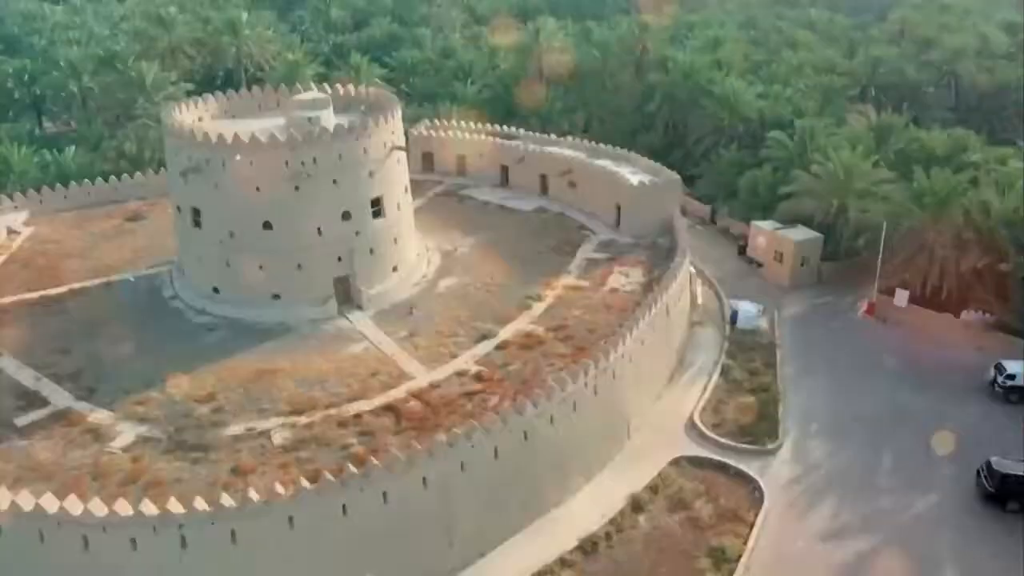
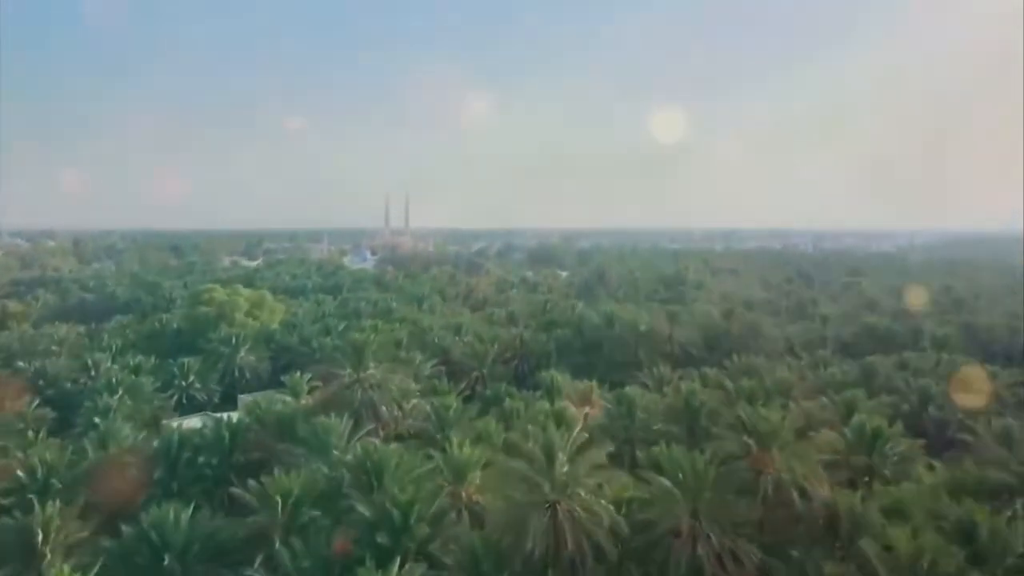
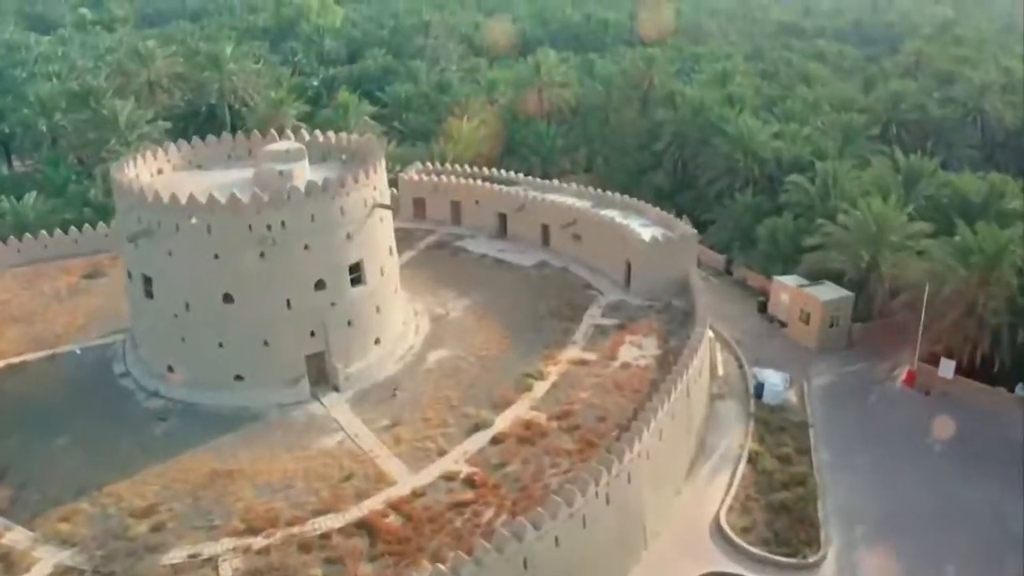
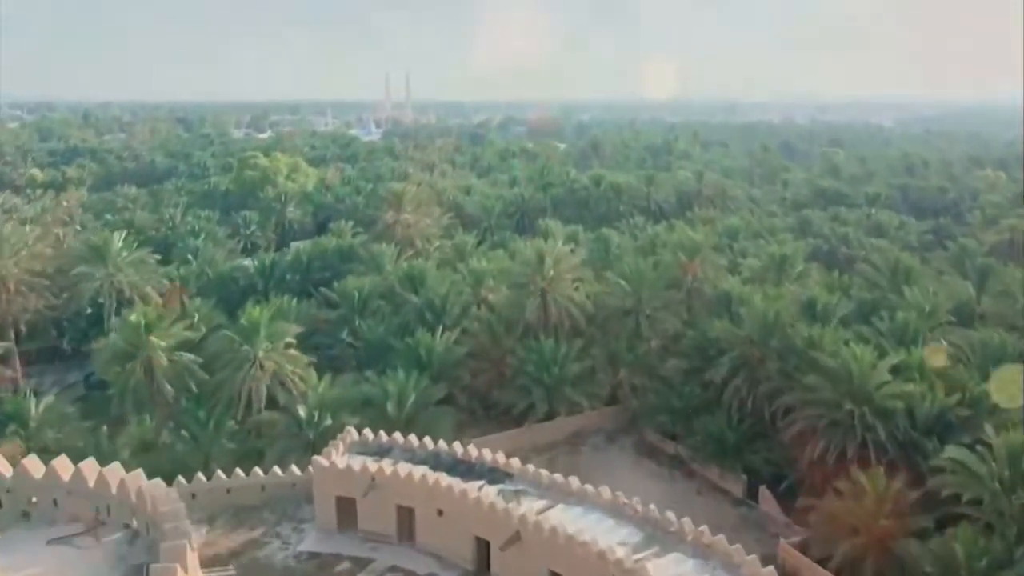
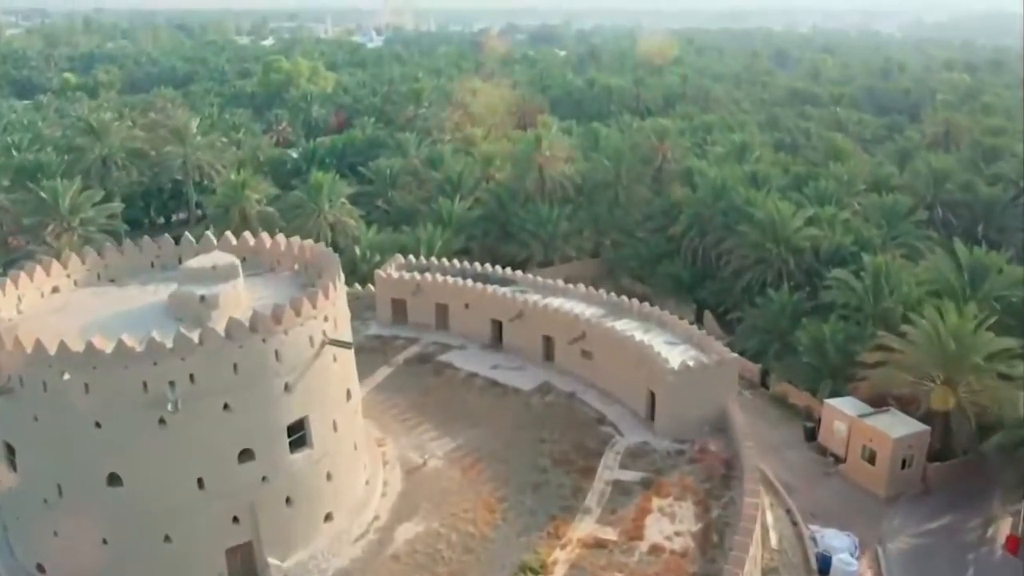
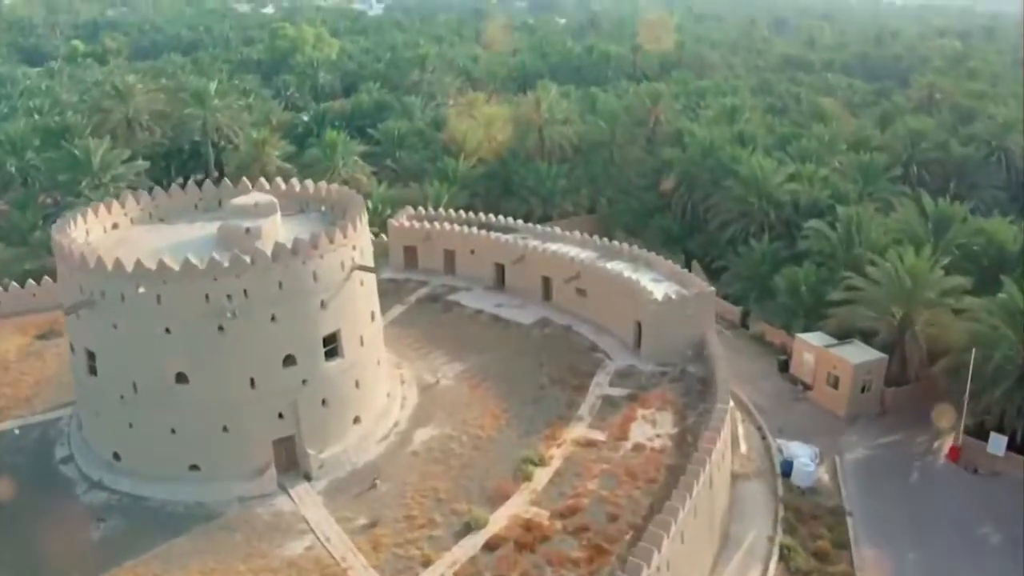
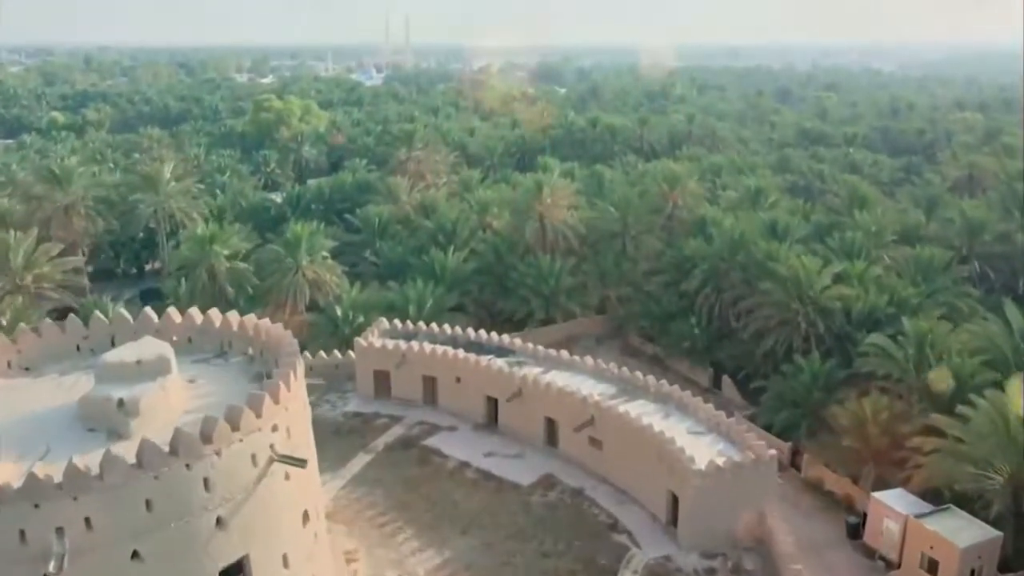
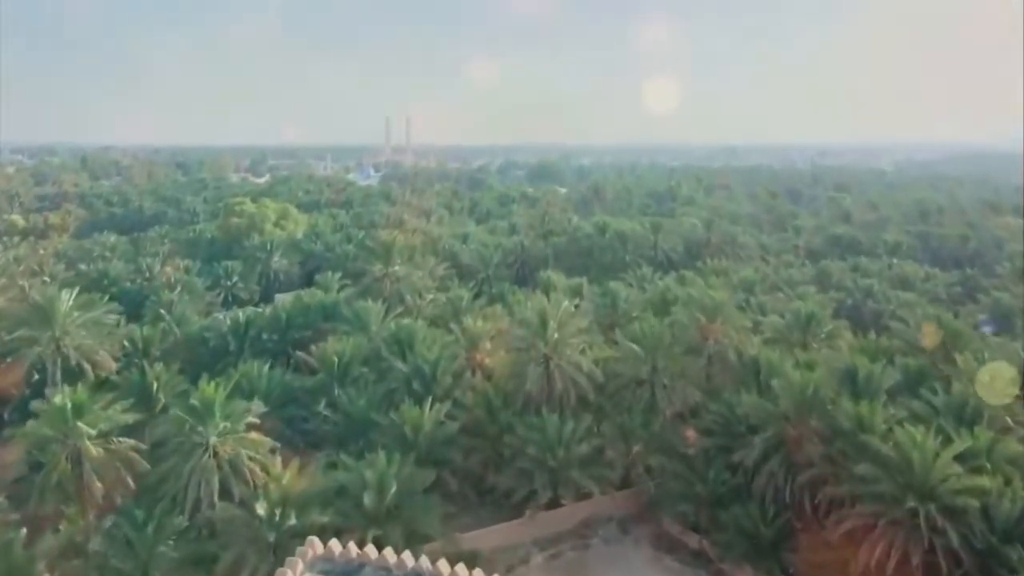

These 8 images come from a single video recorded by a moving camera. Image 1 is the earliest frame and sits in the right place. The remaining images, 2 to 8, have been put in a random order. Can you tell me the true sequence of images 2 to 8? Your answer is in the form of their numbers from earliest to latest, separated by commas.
3, 6, 5, 7, 4, 8, 2
